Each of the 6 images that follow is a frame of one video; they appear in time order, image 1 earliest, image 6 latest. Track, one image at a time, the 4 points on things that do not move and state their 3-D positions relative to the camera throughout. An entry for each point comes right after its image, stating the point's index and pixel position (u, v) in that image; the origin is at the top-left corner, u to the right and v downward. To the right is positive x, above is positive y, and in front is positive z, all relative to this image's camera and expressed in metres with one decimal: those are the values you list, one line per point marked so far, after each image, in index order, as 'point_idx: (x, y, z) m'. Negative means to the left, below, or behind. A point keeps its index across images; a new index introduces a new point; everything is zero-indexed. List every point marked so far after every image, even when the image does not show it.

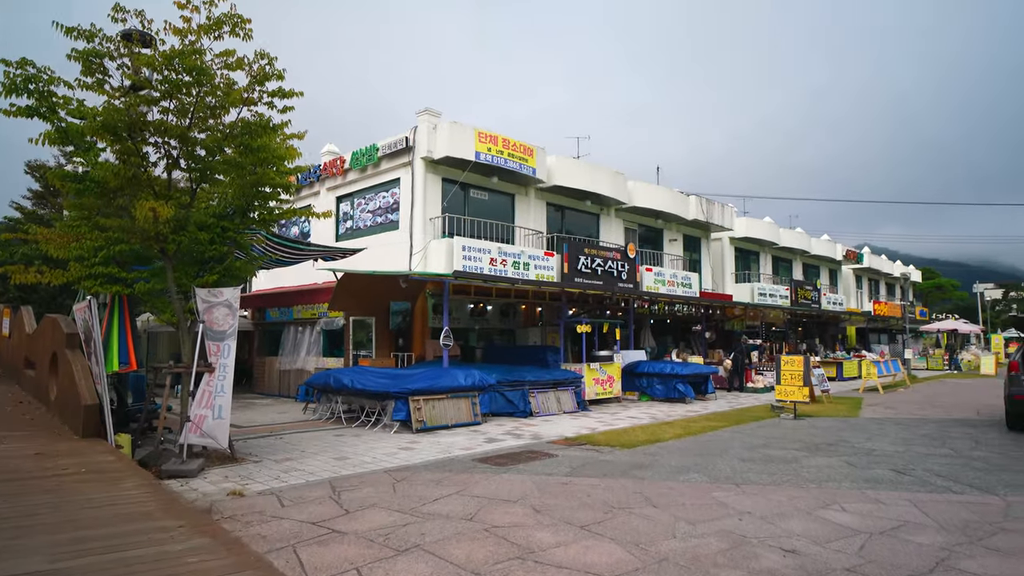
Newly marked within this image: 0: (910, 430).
0: (+6.5, -2.3, +9.8) m
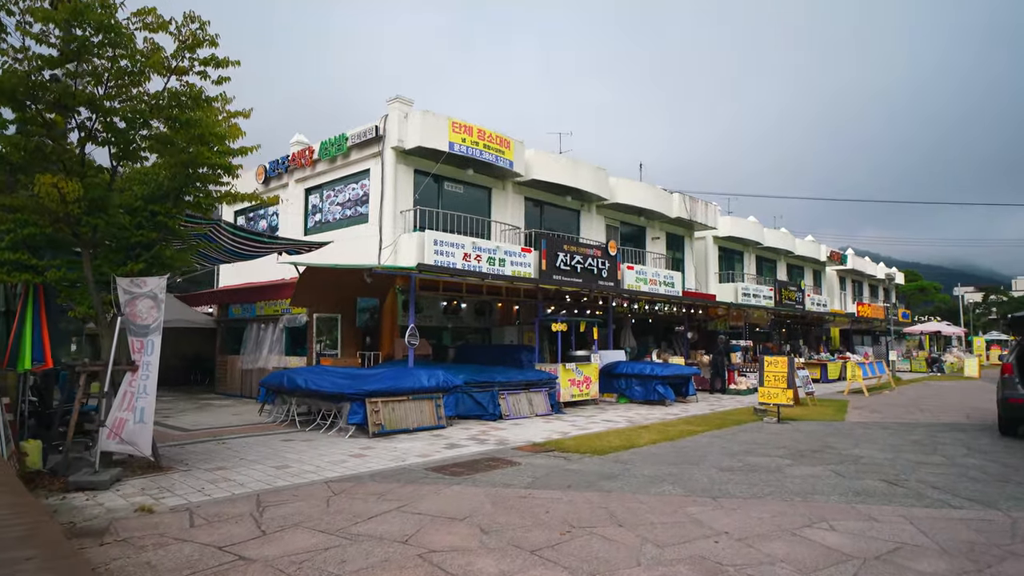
0: (+5.9, -2.3, +9.3) m
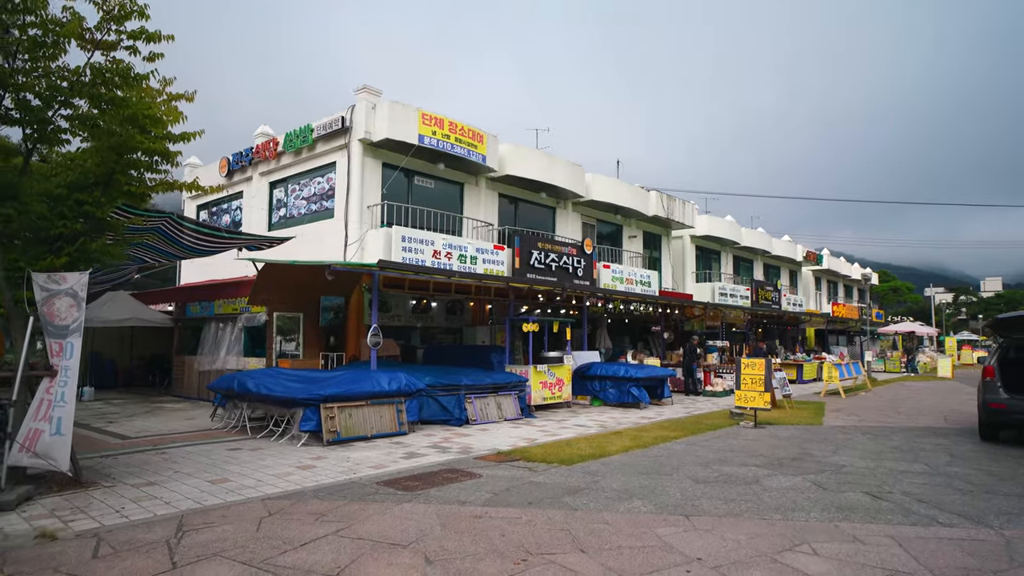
0: (+5.4, -2.3, +8.9) m
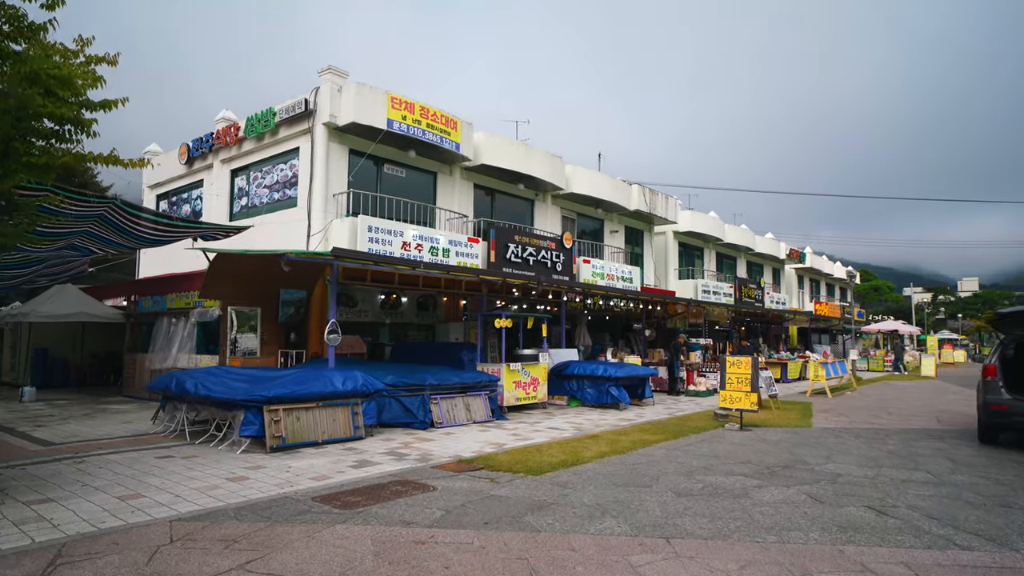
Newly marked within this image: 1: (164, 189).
0: (+5.0, -2.2, +8.3) m
1: (-11.3, +3.2, +19.6) m
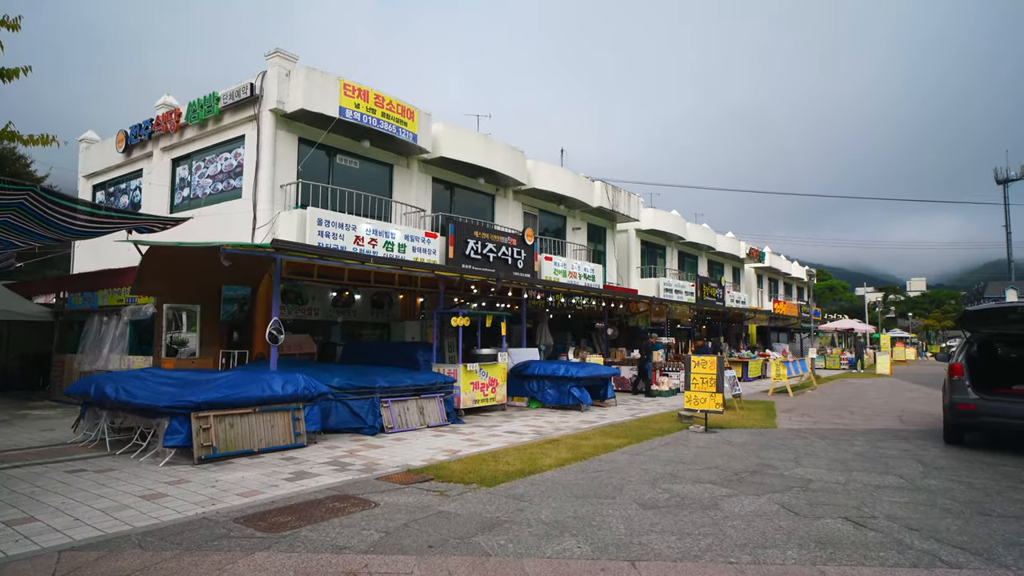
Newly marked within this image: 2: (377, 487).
0: (+4.4, -2.1, +8.0) m
1: (-12.5, +3.3, +18.4) m
2: (-1.3, -1.9, +5.9) m
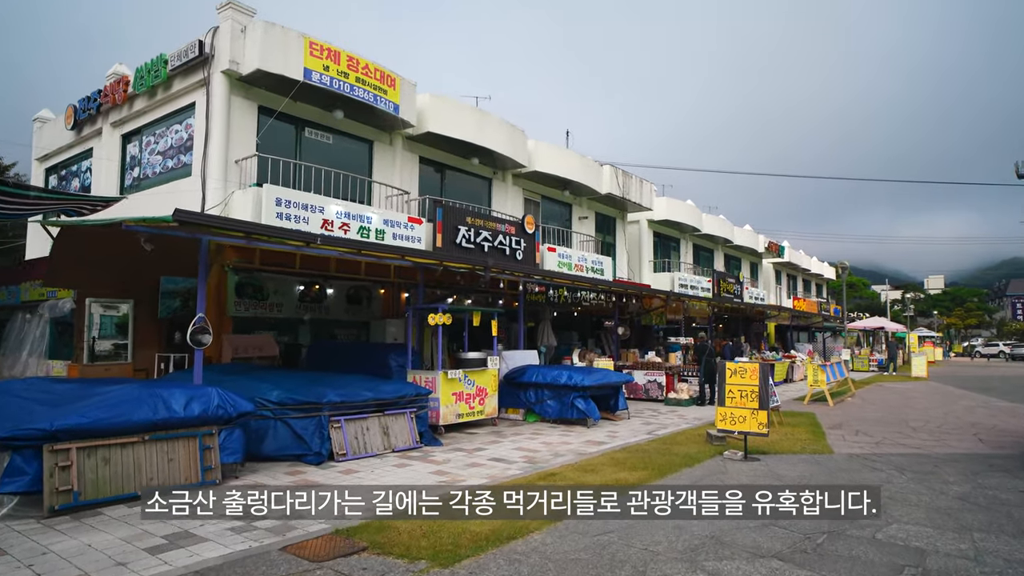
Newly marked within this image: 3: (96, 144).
0: (+4.2, -2.0, +6.0) m
1: (-12.5, +3.5, +16.5) m
2: (-1.5, -1.8, +3.9) m
3: (-10.0, +3.5, +14.6) m
